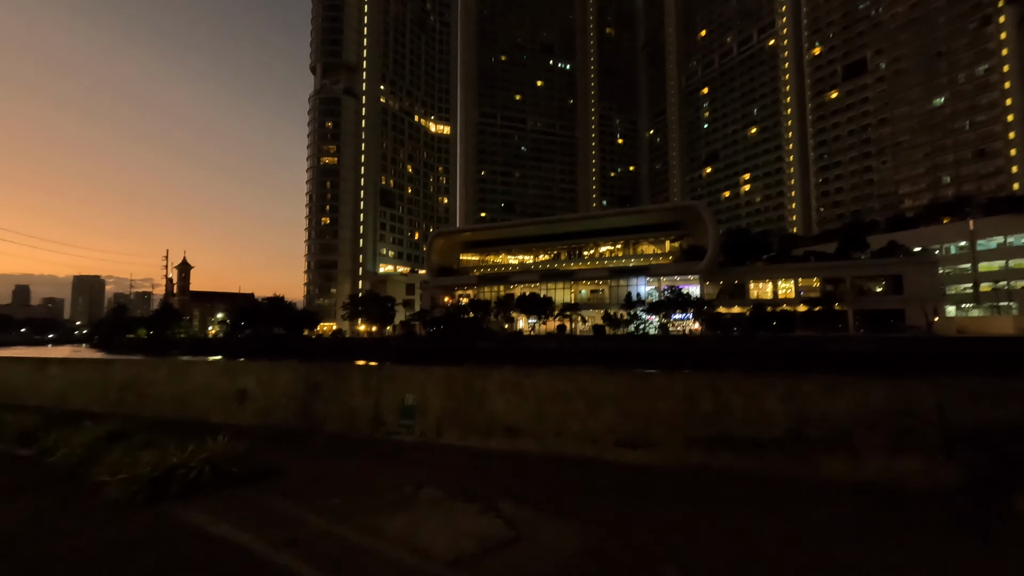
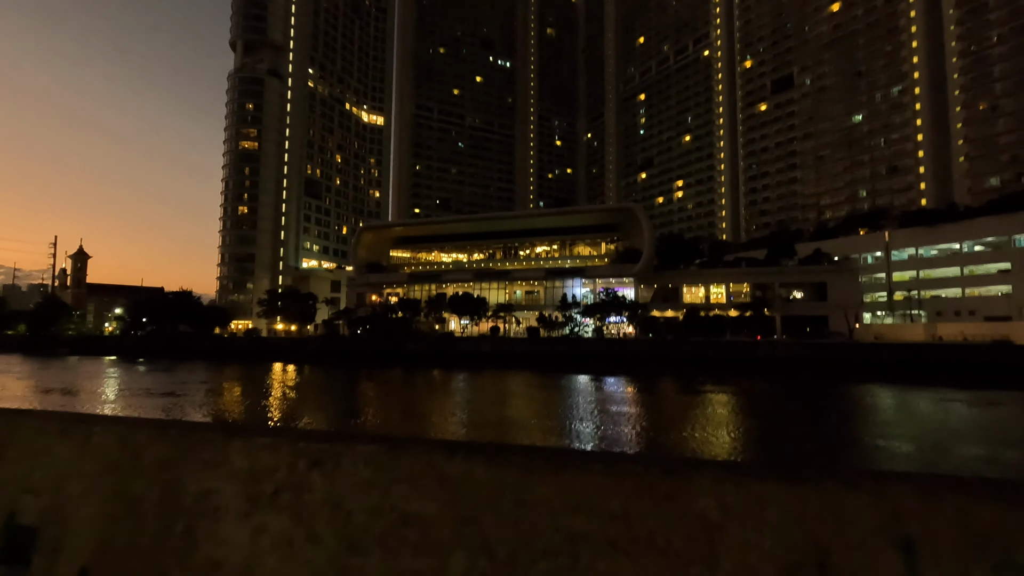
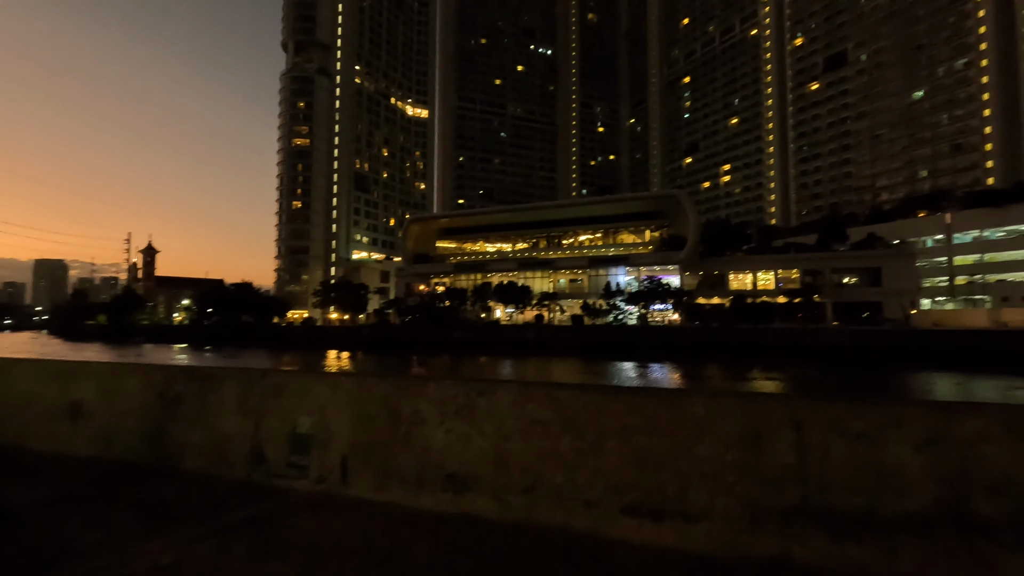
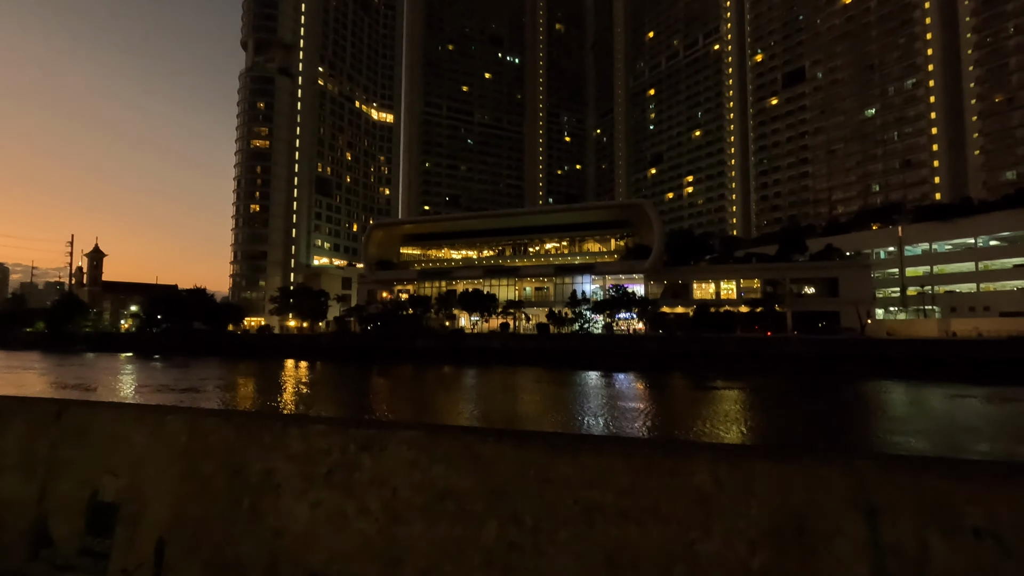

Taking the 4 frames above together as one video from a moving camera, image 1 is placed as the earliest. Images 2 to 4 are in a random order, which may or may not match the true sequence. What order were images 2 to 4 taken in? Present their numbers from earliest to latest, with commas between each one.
3, 4, 2
